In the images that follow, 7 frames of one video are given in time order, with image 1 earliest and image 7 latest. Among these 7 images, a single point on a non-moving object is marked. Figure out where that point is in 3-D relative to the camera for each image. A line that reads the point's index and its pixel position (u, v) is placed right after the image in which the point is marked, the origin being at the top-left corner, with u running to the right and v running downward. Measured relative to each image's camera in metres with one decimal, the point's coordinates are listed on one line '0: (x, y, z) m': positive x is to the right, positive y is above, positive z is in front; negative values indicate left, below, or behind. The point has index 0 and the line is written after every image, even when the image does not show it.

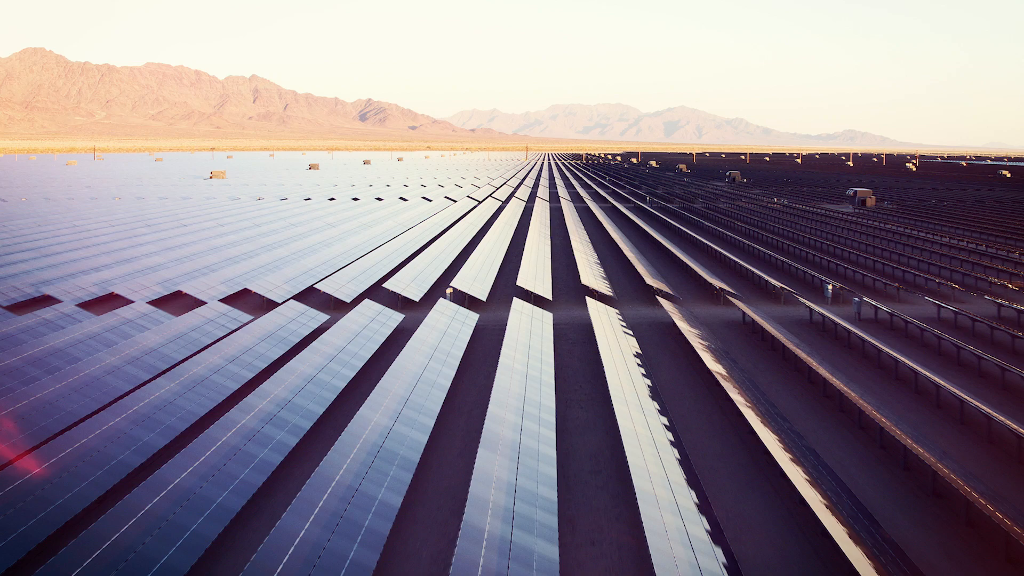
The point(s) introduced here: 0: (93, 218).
0: (-14.3, +2.4, +19.9) m
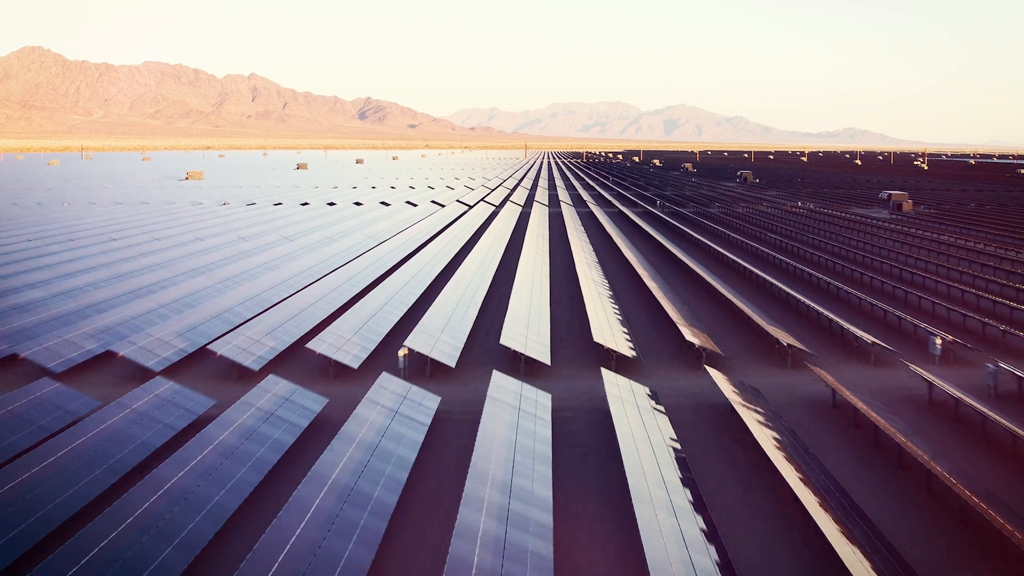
0: (-14.5, +1.9, +17.5) m
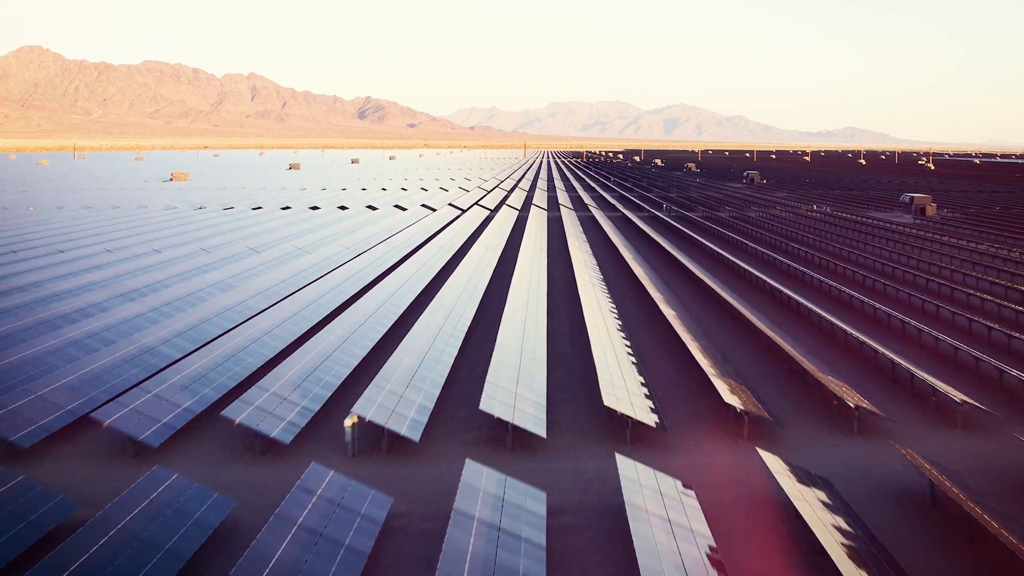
0: (-14.6, +1.5, +16.2) m
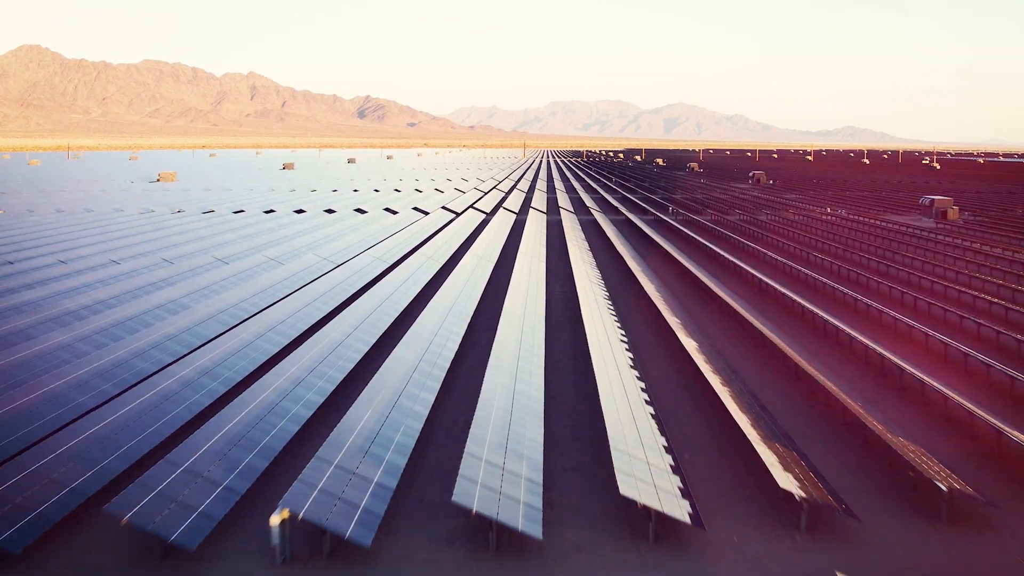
0: (-14.7, +1.3, +15.2) m
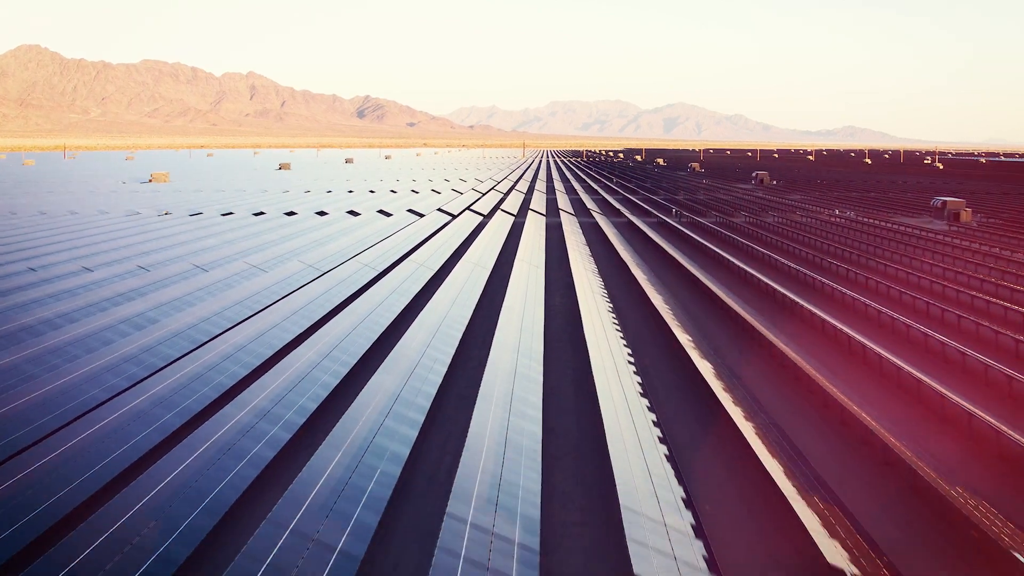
0: (-14.7, +1.1, +14.6) m
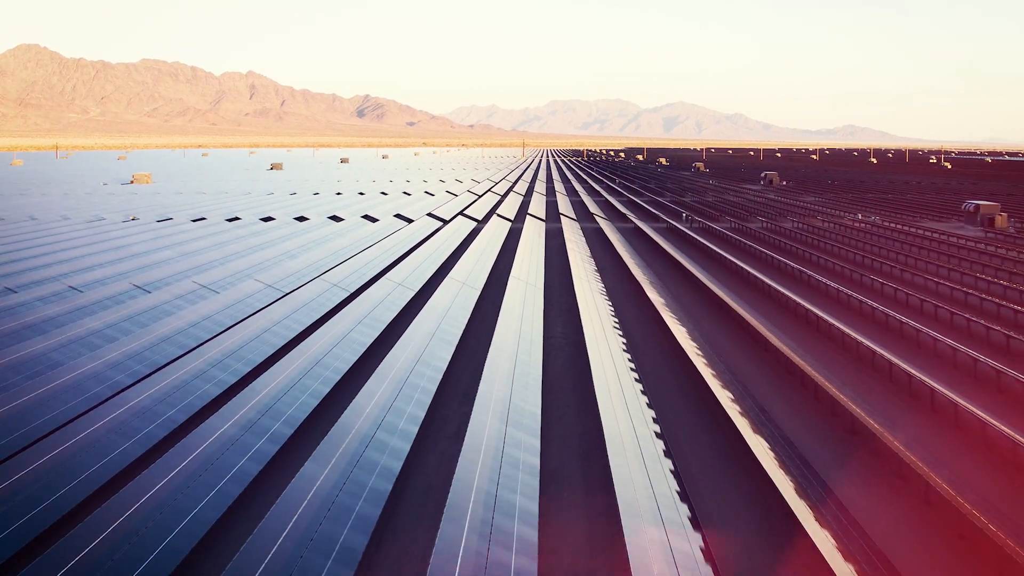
0: (-14.8, +0.8, +13.3) m
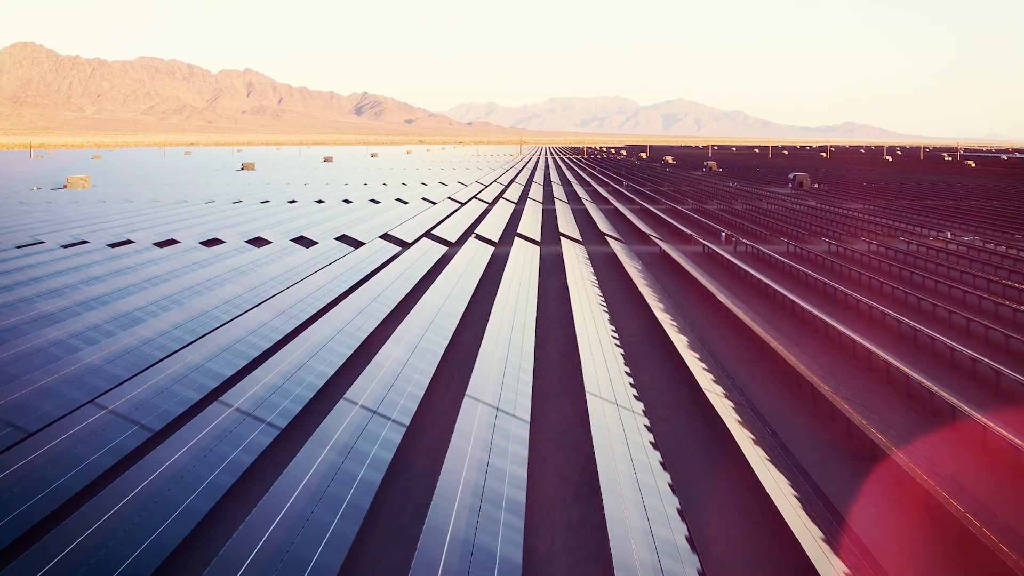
0: (-15.1, -0.1, +9.4) m
